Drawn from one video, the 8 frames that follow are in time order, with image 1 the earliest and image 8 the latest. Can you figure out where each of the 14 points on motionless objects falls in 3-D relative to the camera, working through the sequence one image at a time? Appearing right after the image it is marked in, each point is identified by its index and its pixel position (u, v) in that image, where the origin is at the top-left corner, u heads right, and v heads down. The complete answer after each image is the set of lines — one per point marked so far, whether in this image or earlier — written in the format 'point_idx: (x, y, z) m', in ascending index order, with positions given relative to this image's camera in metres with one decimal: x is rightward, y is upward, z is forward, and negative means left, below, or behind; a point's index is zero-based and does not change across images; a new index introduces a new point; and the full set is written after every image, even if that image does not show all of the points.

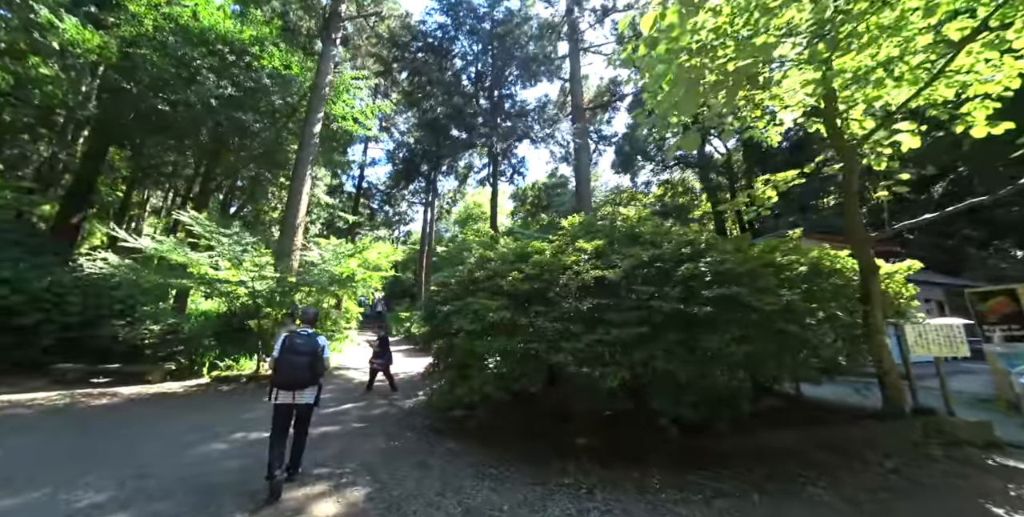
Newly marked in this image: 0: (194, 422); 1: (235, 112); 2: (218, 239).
0: (-5.0, -2.6, +5.8) m
1: (-10.3, +5.6, +13.7) m
2: (-7.3, +0.5, +9.2) m
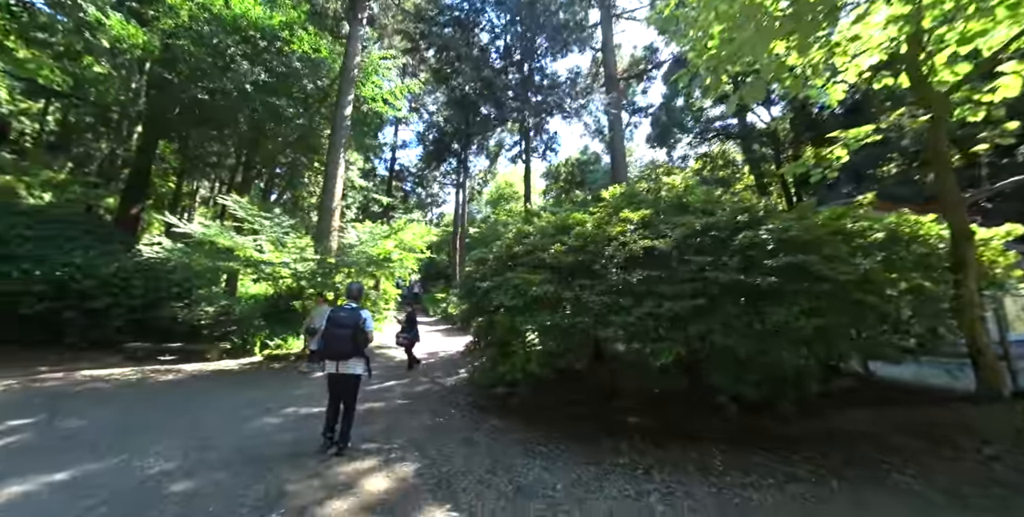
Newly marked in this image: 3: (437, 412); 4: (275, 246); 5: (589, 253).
0: (-4.3, -2.3, +6.0) m
1: (-9.1, +6.2, +13.9) m
2: (-6.4, +0.9, +9.5) m
3: (-1.1, -2.3, +5.6) m
4: (-6.0, +0.3, +9.4) m
5: (+1.0, +0.1, +4.9) m
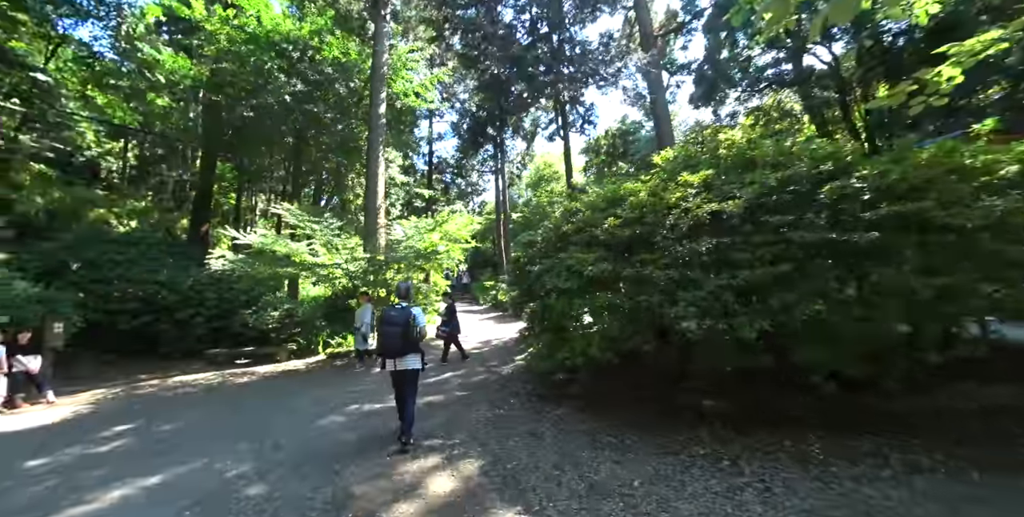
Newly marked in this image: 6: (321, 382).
0: (-3.3, -2.3, +6.3) m
1: (-8.0, +6.0, +14.4) m
2: (-5.3, +0.9, +9.8) m
3: (-0.2, -2.1, +5.4) m
4: (-4.8, +0.3, +9.7) m
5: (+1.6, +0.4, +4.5) m
6: (-3.7, -2.4, +7.2) m
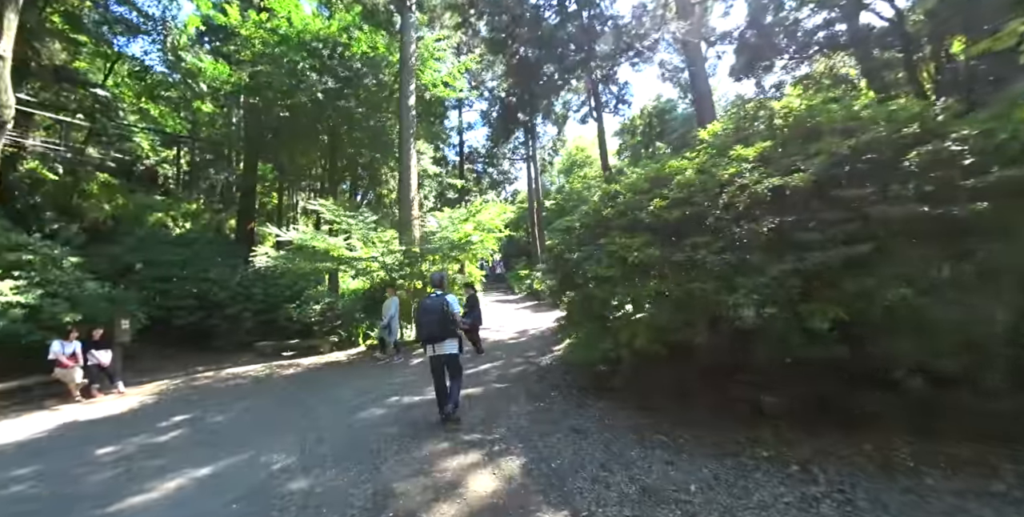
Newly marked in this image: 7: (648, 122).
0: (-2.6, -2.2, +6.4) m
1: (-6.8, +6.2, +14.6) m
2: (-4.4, +1.0, +10.0) m
3: (+0.3, -1.9, +5.3) m
4: (-3.9, +0.4, +9.8) m
5: (+2.0, +0.6, +4.1) m
6: (-3.0, -2.3, +7.3) m
7: (+6.4, +6.4, +17.6) m
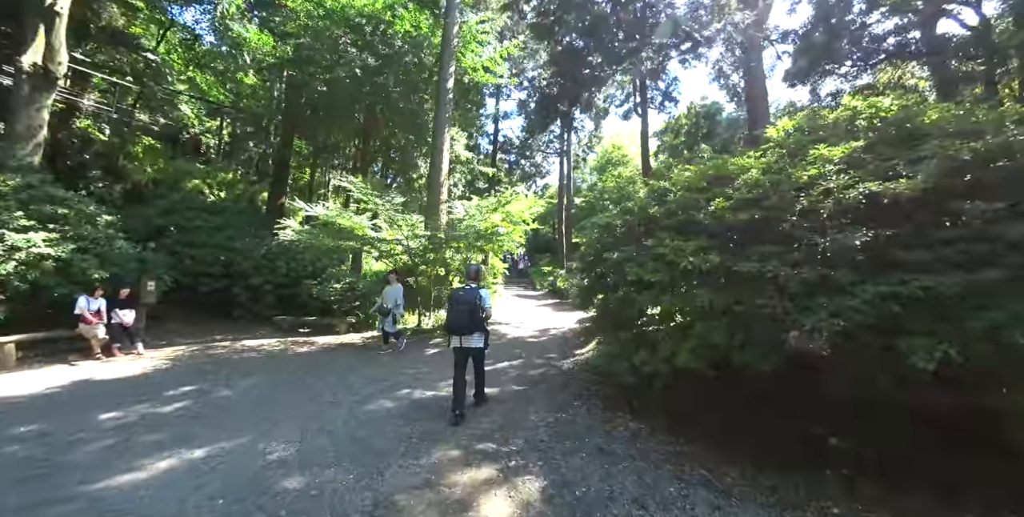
0: (-2.3, -1.9, +6.1) m
1: (-5.3, +7.0, +14.4) m
2: (-3.6, +1.5, +9.8) m
3: (+0.6, -1.9, +4.8) m
4: (-3.2, +0.9, +9.6) m
5: (+2.4, +0.5, +3.5) m
6: (-2.6, -1.9, +7.1) m
7: (+8.1, +6.1, +16.7) m
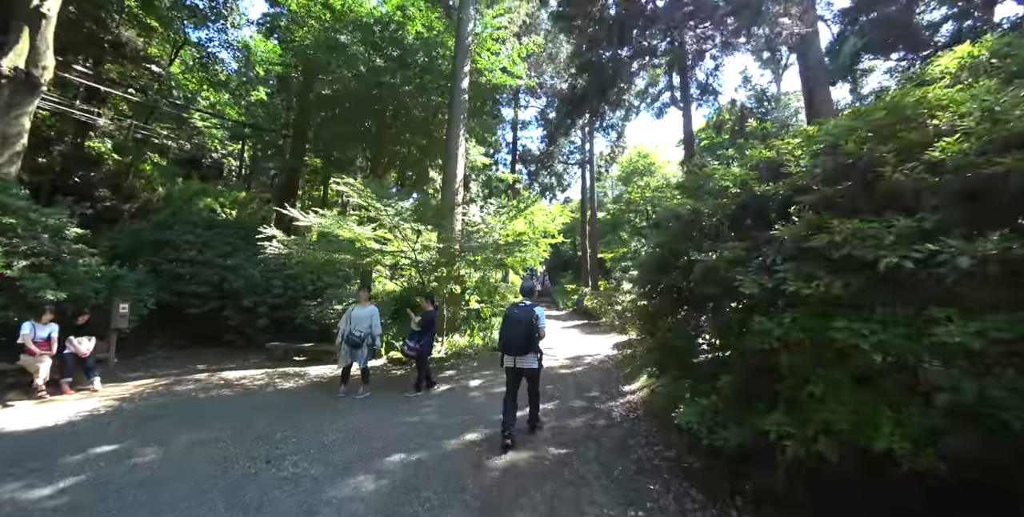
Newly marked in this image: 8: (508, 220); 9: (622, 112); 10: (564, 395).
0: (-1.9, -2.0, +4.6) m
1: (-4.6, +6.3, +13.5) m
2: (-3.0, +1.1, +8.5) m
3: (+0.9, -1.9, +3.2) m
4: (-2.6, +0.5, +8.3) m
5: (+2.7, +0.5, +1.9) m
6: (-2.1, -2.1, +5.6) m
7: (+8.9, +5.5, +15.1) m
8: (-0.1, +0.9, +8.8) m
9: (+4.5, +6.1, +15.7) m
10: (+0.8, -2.2, +6.0) m
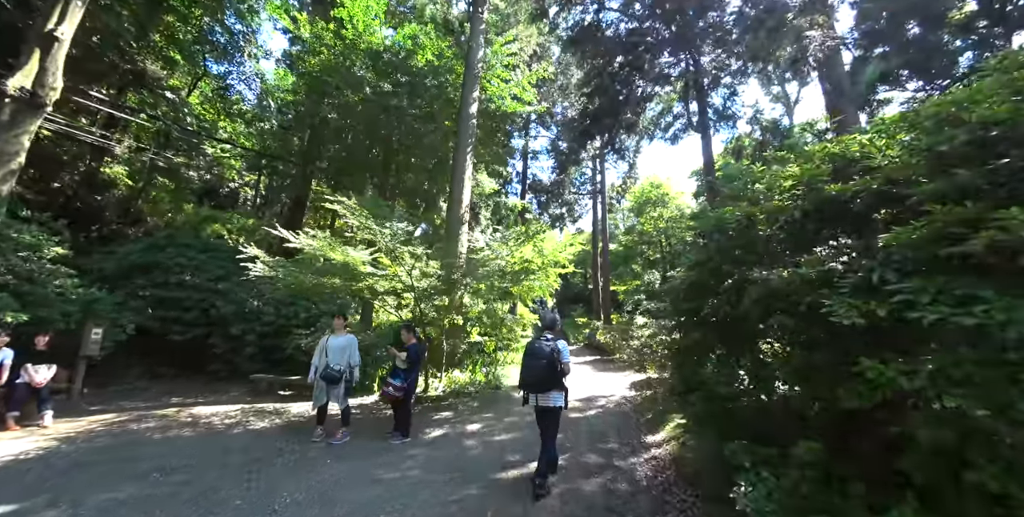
0: (-1.9, -2.3, +3.8) m
1: (-4.2, +5.3, +13.4) m
2: (-2.9, +0.6, +8.0) m
3: (+0.9, -2.1, +2.3) m
4: (-2.5, 0.0, +7.6) m
5: (+2.6, +0.5, +1.2) m
6: (-2.1, -2.4, +4.8) m
7: (+9.3, +4.2, +14.5) m
8: (0.0, +0.3, +8.2) m
9: (+4.9, +4.8, +15.4) m
10: (+0.9, -2.5, +5.1) m
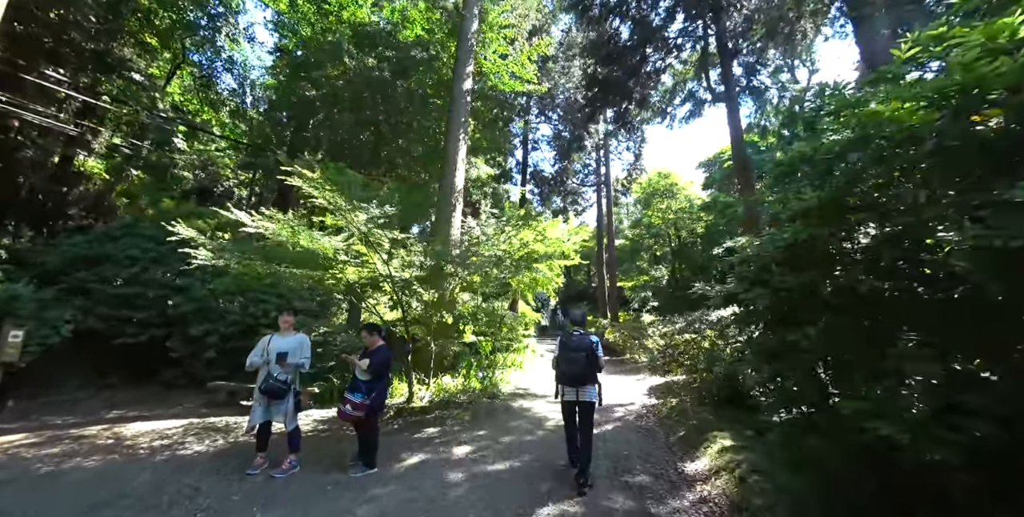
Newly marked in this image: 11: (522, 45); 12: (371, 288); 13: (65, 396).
0: (-2.0, -2.0, +2.6) m
1: (-4.3, +5.6, +12.3) m
2: (-2.9, +0.8, +6.8) m
3: (+0.8, -1.8, +1.1) m
4: (-2.5, +0.2, +6.5) m
5: (+2.5, +0.8, 0.0) m
6: (-2.1, -2.2, +3.6) m
7: (+9.3, +4.6, +13.3) m
8: (0.0, +0.6, +7.0) m
9: (+4.9, +5.1, +14.2) m
10: (+0.8, -2.3, +3.9) m
11: (+0.4, +7.9, +14.0) m
12: (-2.6, -0.6, +6.5) m
13: (-8.8, -2.6, +7.4) m
